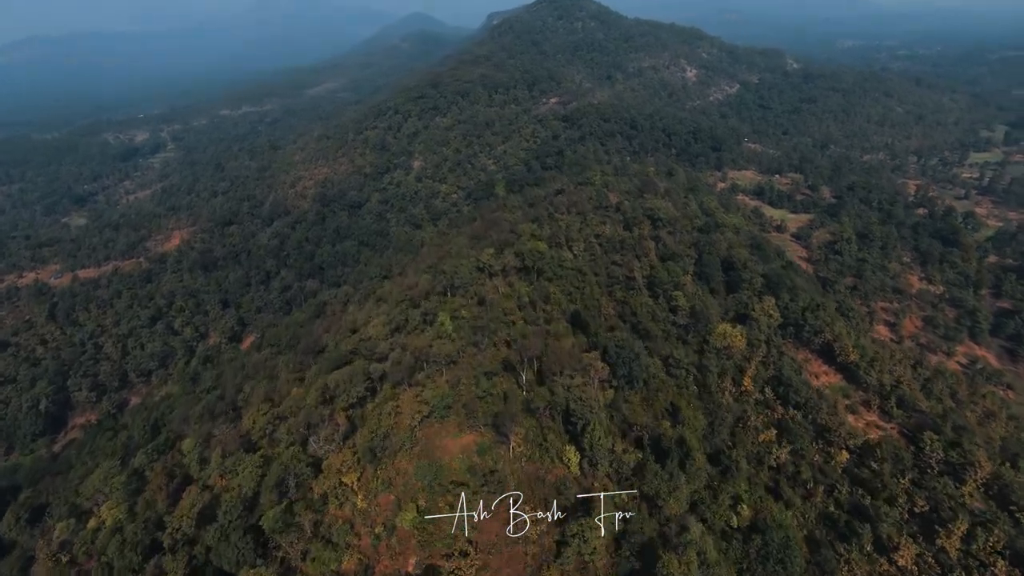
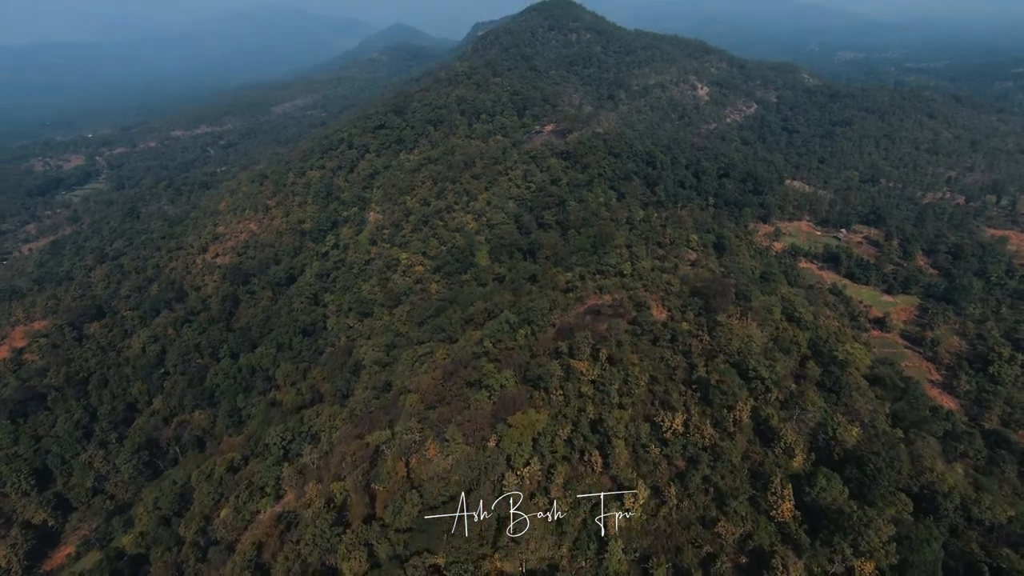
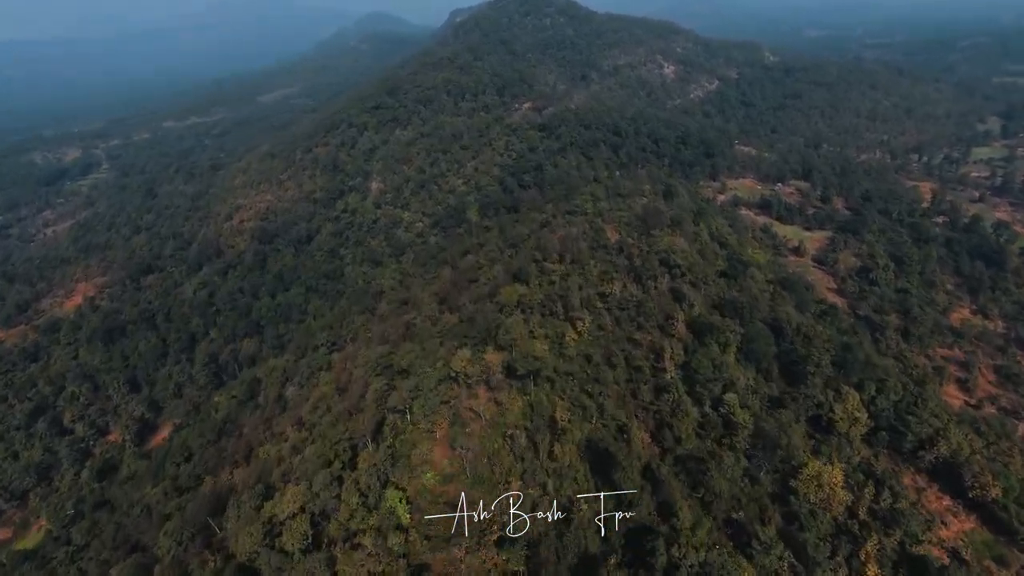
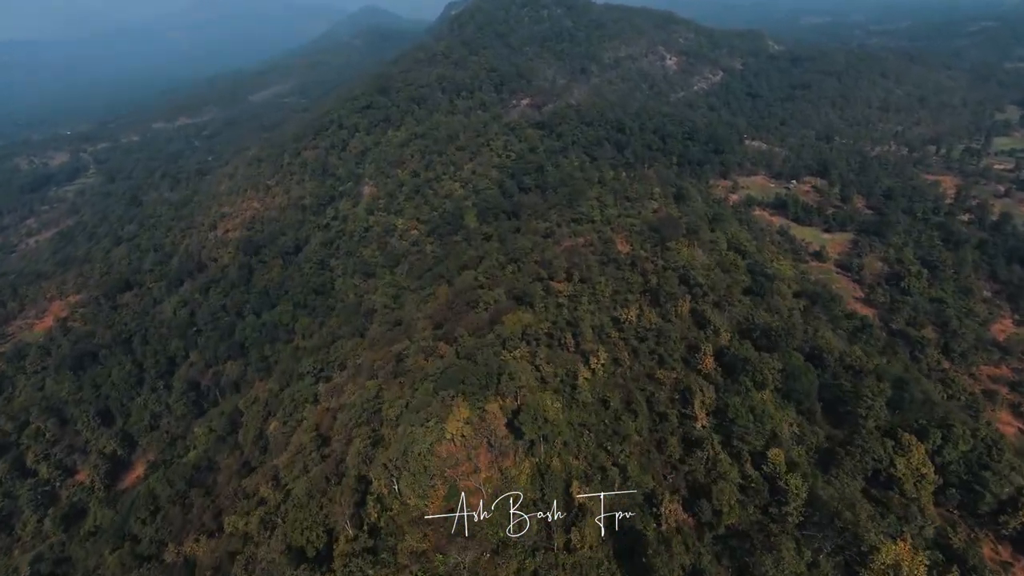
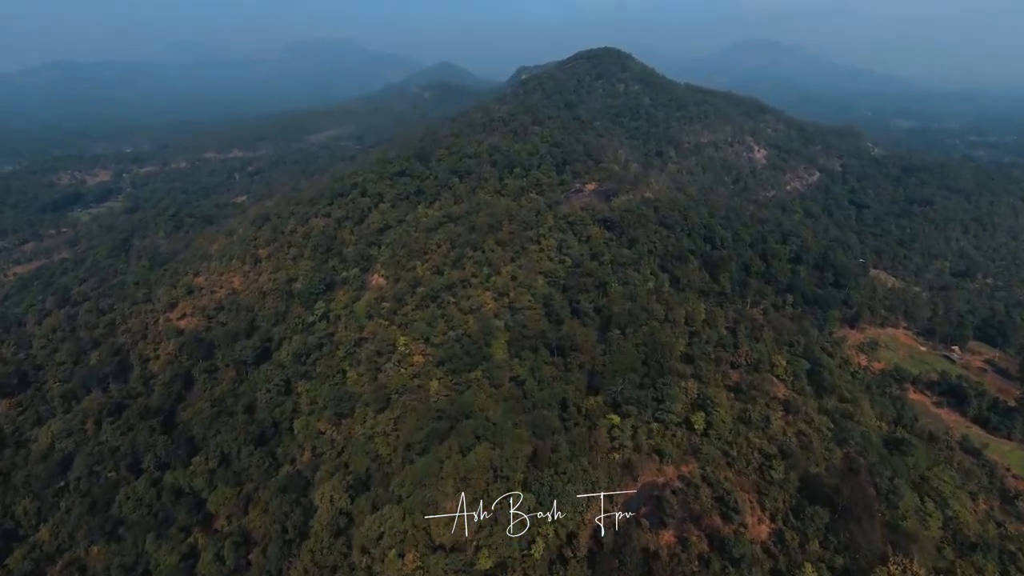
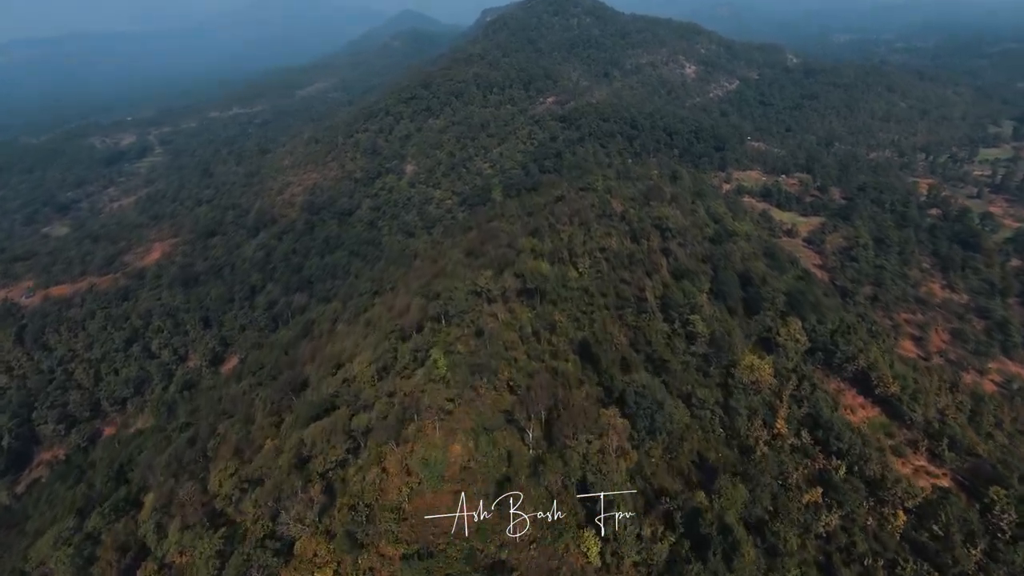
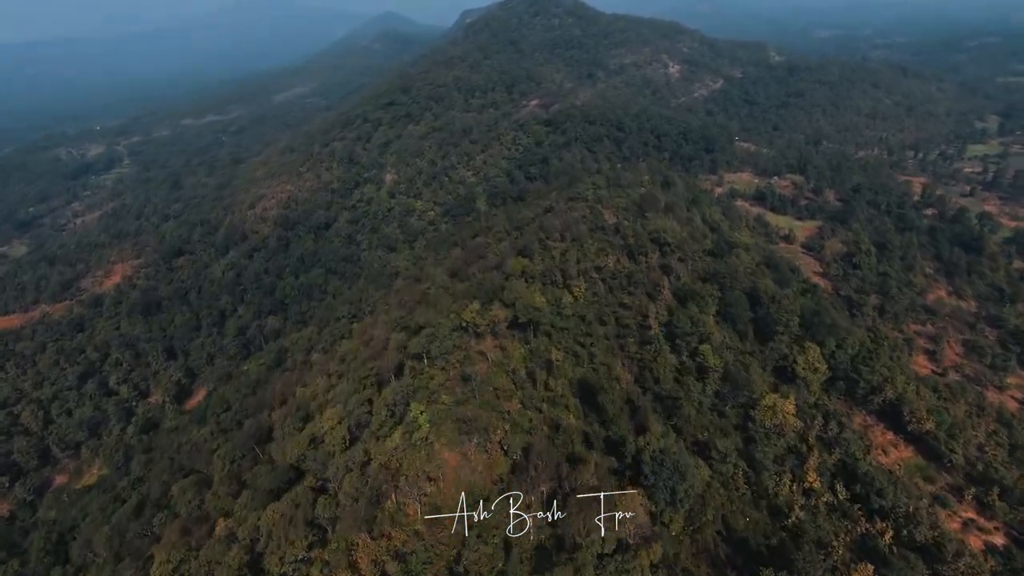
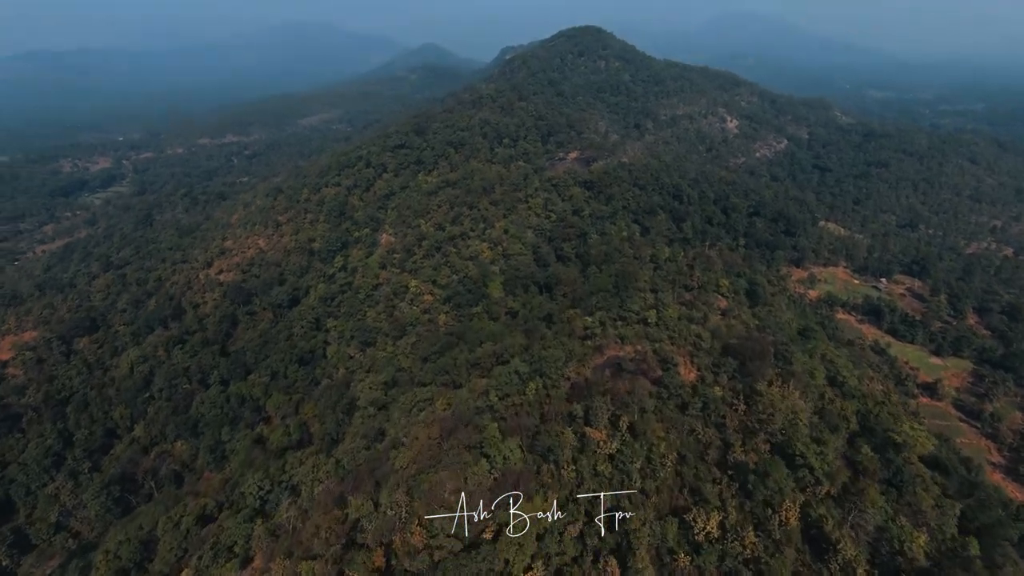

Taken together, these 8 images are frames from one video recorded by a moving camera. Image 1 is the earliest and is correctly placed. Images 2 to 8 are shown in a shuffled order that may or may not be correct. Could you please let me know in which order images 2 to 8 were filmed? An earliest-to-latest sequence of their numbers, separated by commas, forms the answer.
6, 7, 3, 4, 2, 8, 5
